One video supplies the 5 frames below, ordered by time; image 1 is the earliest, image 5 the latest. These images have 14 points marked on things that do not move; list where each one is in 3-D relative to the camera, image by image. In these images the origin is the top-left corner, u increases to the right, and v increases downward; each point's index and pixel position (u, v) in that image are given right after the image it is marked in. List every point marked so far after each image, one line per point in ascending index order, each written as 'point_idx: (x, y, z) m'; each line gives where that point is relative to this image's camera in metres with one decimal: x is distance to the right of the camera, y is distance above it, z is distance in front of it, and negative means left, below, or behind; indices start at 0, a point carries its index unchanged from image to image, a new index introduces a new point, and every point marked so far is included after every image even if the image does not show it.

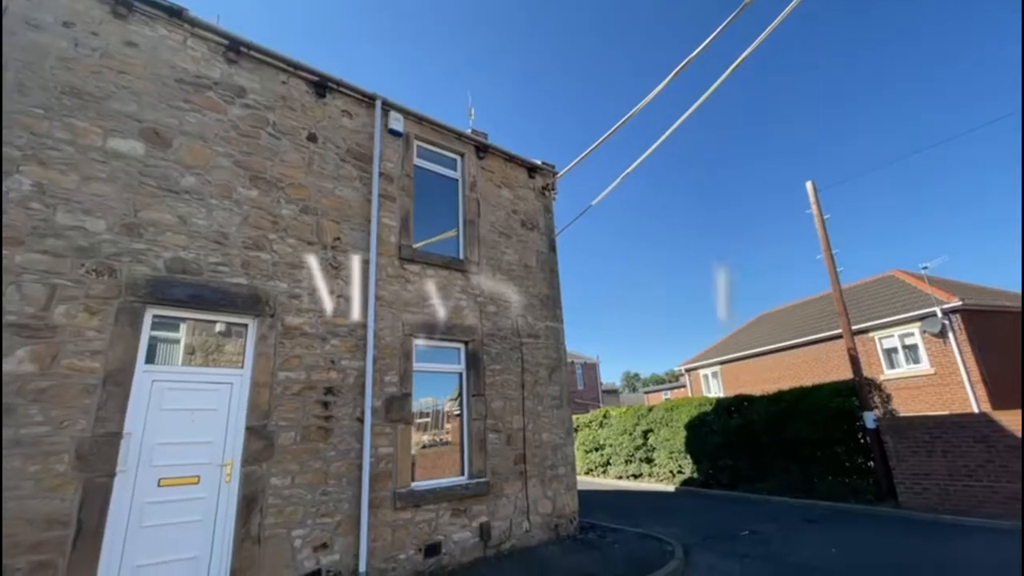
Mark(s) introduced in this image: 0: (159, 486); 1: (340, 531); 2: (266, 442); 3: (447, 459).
0: (-3.5, -1.9, +4.7) m
1: (-2.0, -2.8, +5.5) m
2: (-2.7, -1.7, +5.3) m
3: (-0.9, -2.5, +6.8) m
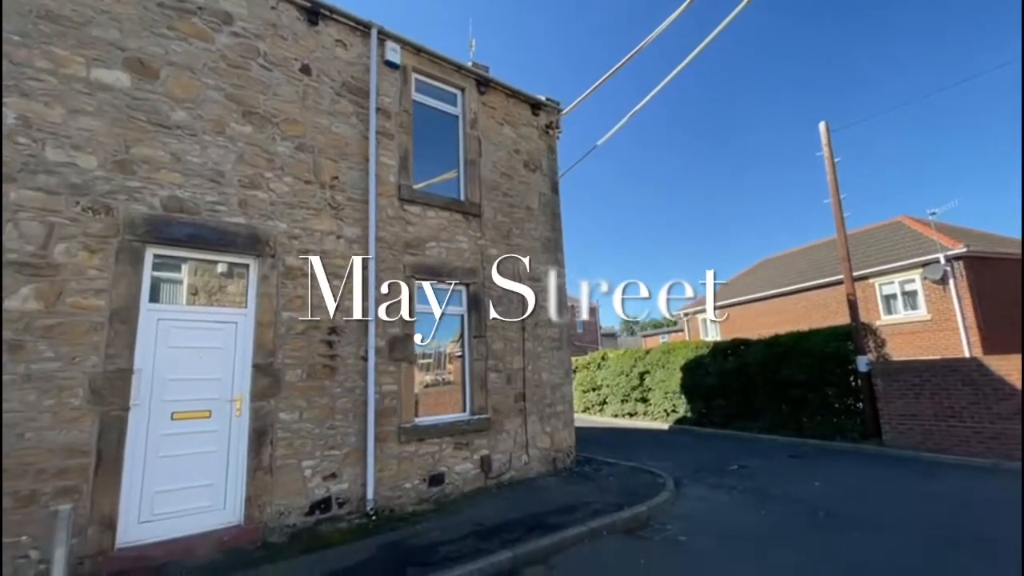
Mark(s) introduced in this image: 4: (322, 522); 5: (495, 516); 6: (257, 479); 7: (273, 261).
0: (-3.5, -1.3, +4.9) m
1: (-2.0, -2.1, +5.8) m
2: (-2.7, -1.0, +5.4) m
3: (-0.9, -1.6, +7.0) m
4: (-2.2, -2.7, +5.5) m
5: (-0.2, -2.7, +5.6) m
6: (-2.8, -2.1, +5.2) m
7: (-2.8, +0.3, +5.6) m
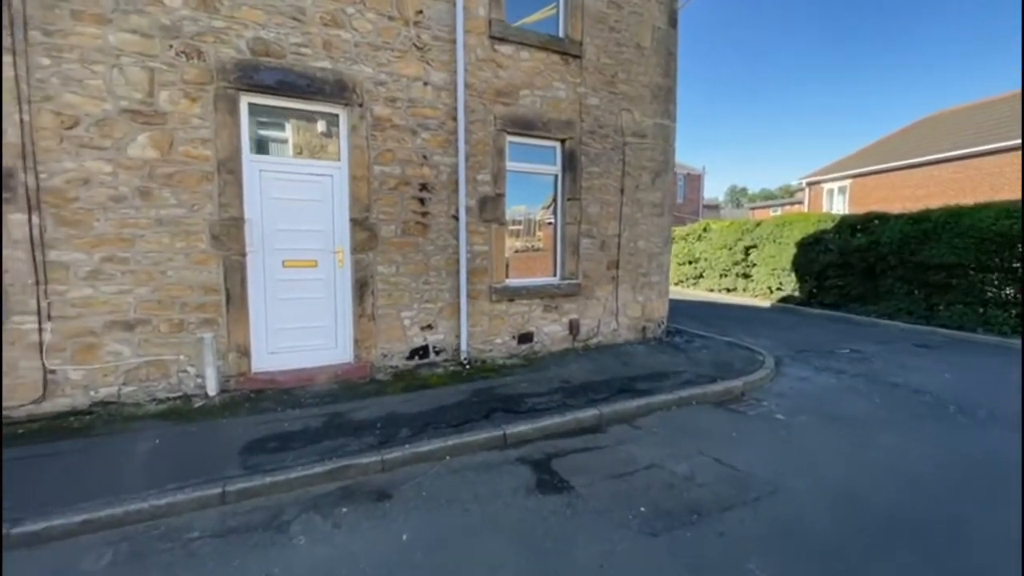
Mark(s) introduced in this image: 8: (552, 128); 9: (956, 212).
0: (-2.5, +0.2, +5.2) m
1: (-0.9, -0.3, +6.0) m
2: (-1.7, +0.6, +5.5) m
3: (+0.4, +0.4, +6.9) m
4: (-1.1, -1.0, +5.9) m
5: (+0.8, -1.1, +5.7) m
6: (-1.8, -0.4, +5.6) m
7: (-1.7, +2.0, +5.4) m
8: (+0.6, +2.2, +6.5) m
9: (+8.7, +1.5, +9.3) m
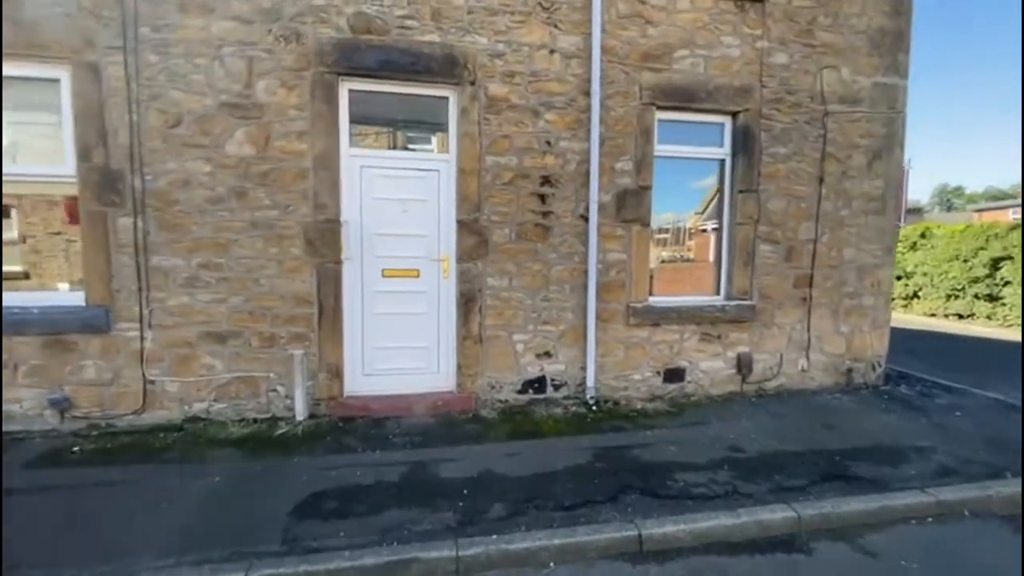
0: (-1.2, +0.1, +4.5) m
1: (+0.5, -0.5, +4.8) m
2: (-0.3, +0.5, +4.5) m
3: (+2.0, +0.1, +5.2) m
4: (+0.3, -1.1, +4.8) m
5: (+2.1, -1.3, +3.9) m
6: (-0.4, -0.6, +4.6) m
7: (-0.4, +1.9, +4.5) m
8: (+2.1, +2.0, +4.9) m
9: (+10.7, +1.0, +5.1) m
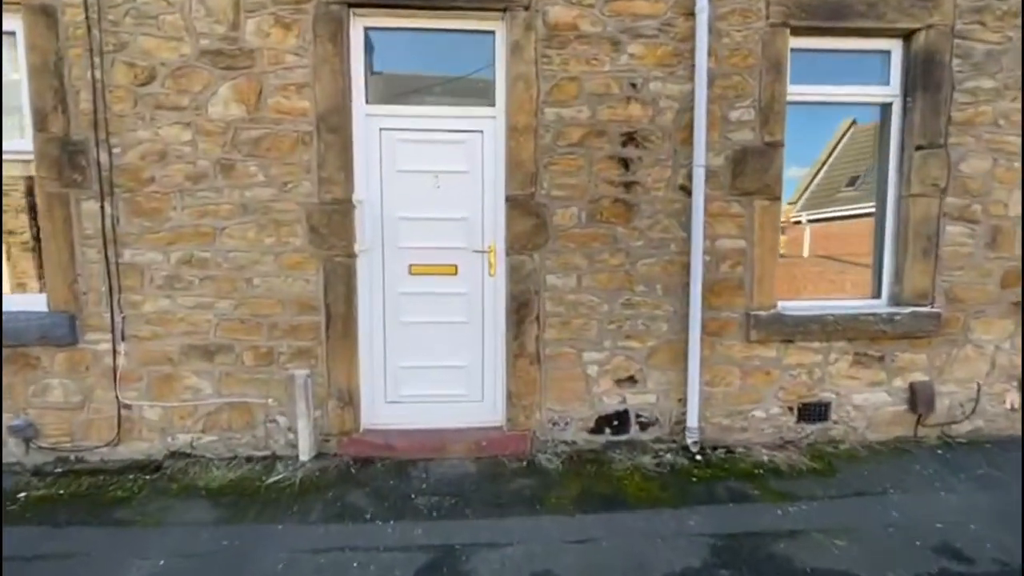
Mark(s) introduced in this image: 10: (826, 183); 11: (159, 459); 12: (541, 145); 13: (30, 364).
0: (-0.7, +0.1, +3.4) m
1: (+1.0, -0.5, +3.5) m
2: (+0.2, +0.5, +3.3) m
3: (+2.6, +0.1, +3.7) m
4: (+0.8, -1.2, +3.5) m
5: (+2.4, -1.3, +2.4) m
6: (+0.1, -0.6, +3.4) m
7: (+0.1, +1.9, +3.2) m
8: (+2.6, +2.0, +3.3) m
9: (+11.1, +1.0, +2.4) m
10: (+2.7, +0.9, +3.6) m
11: (-2.5, -1.2, +3.3) m
12: (+0.2, +1.0, +3.3) m
13: (-3.3, -0.5, +3.2) m
